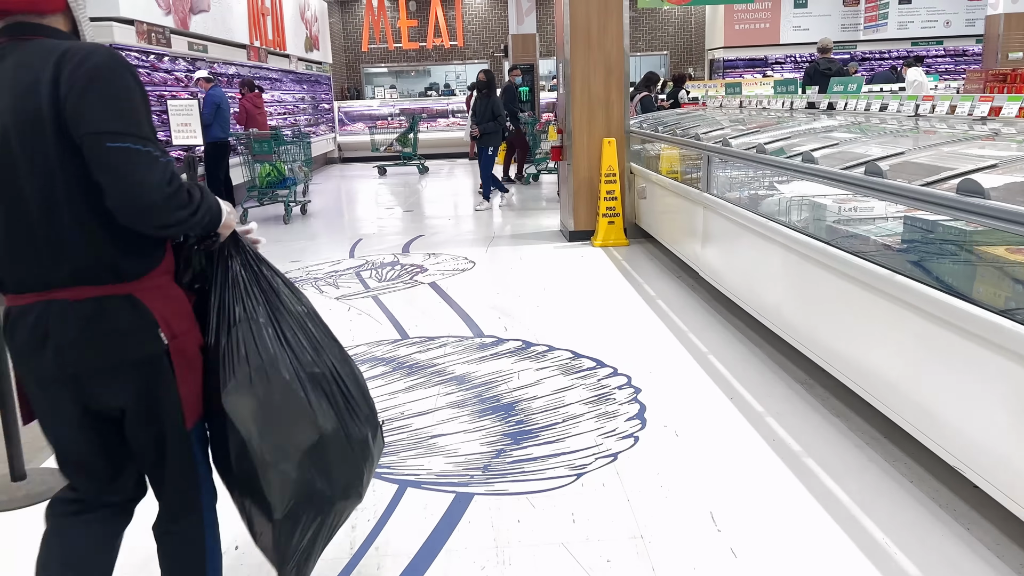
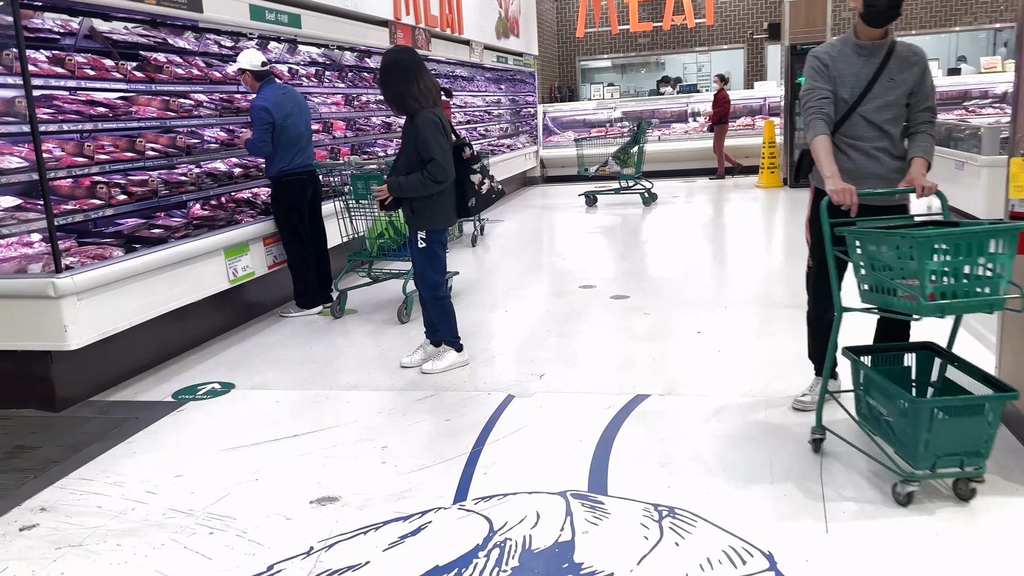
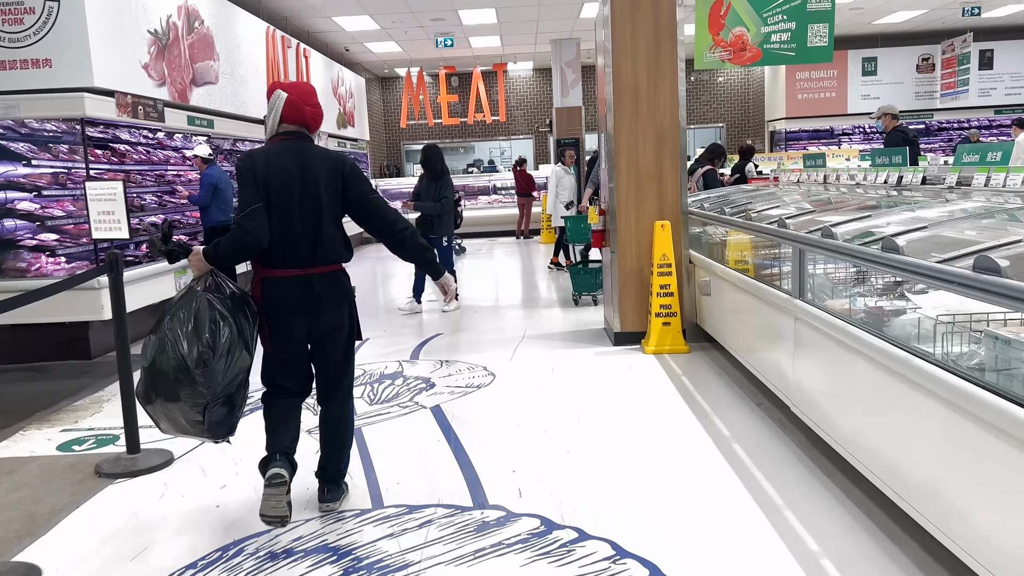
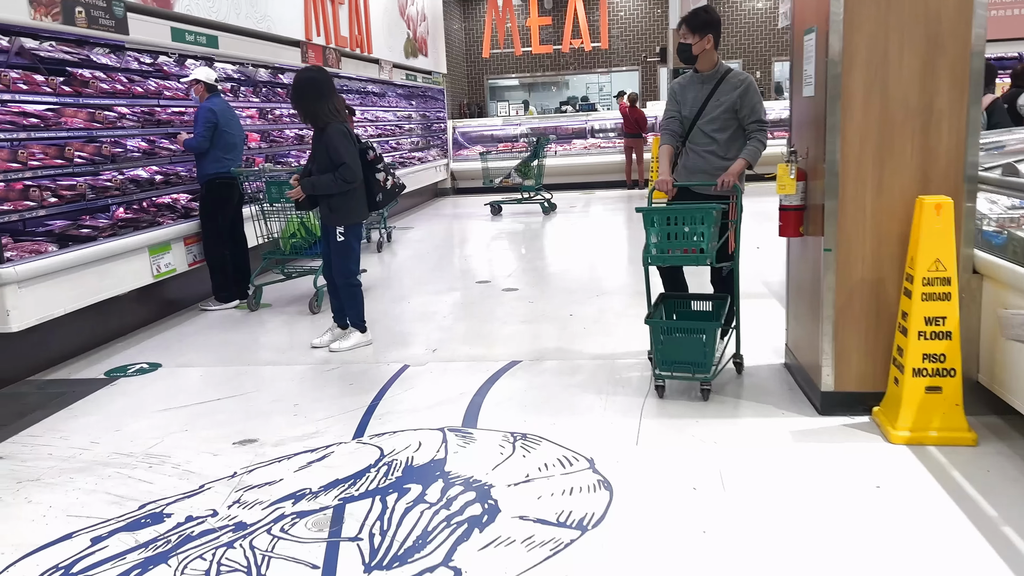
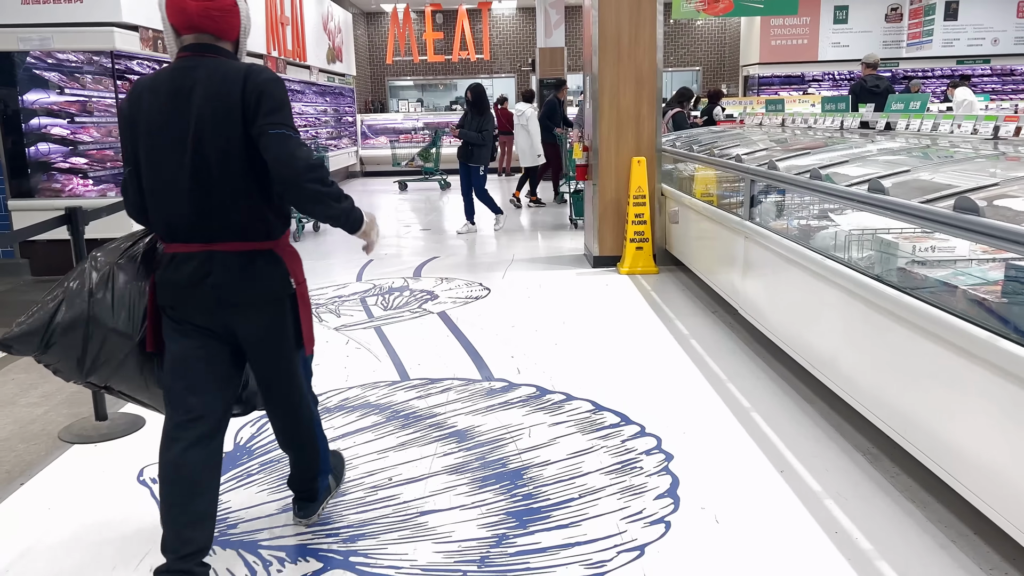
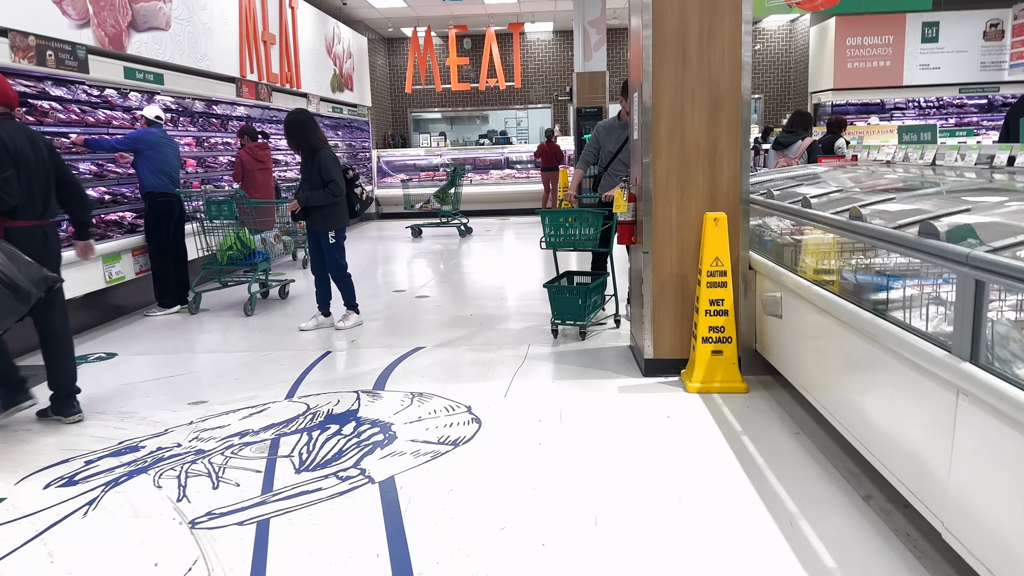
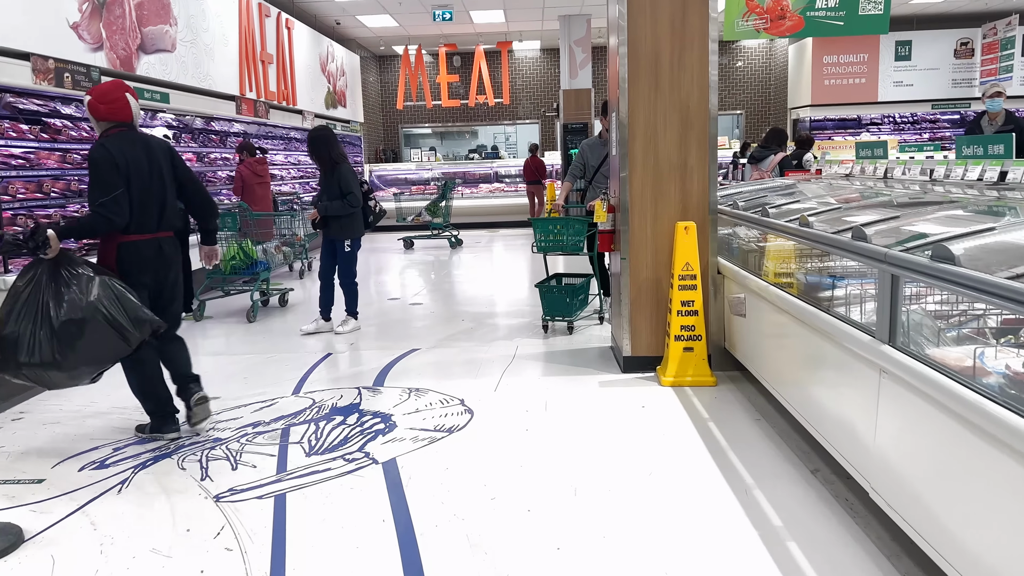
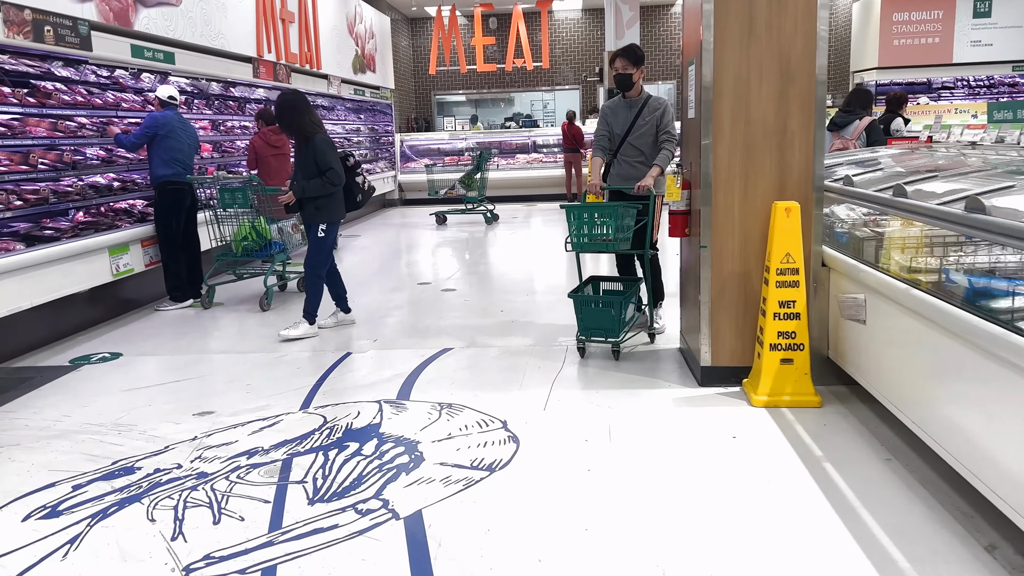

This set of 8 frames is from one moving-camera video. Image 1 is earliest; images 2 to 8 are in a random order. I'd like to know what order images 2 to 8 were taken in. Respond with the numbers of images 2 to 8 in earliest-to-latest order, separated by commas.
5, 3, 7, 6, 8, 4, 2
